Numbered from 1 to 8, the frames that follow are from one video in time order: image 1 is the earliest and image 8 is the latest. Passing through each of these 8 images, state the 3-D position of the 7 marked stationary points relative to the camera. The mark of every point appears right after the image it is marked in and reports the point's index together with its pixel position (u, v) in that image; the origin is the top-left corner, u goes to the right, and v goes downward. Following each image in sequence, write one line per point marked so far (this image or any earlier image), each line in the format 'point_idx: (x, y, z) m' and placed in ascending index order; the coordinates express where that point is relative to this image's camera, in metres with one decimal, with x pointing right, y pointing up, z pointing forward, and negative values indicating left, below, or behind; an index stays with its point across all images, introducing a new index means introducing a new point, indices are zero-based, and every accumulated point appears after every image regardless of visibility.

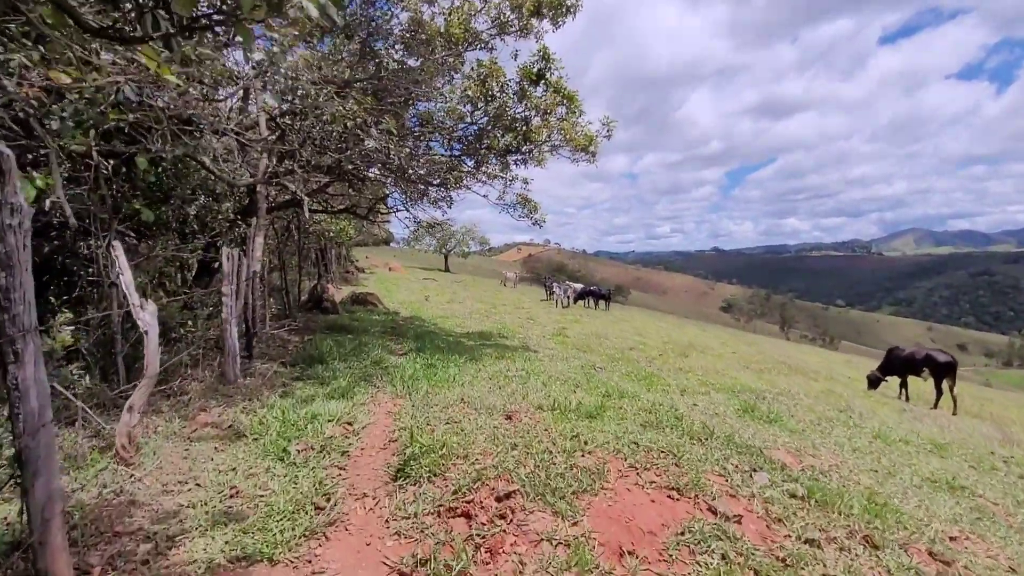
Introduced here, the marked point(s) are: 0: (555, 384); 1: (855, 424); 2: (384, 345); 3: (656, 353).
0: (+0.7, -1.5, +8.2) m
1: (+6.3, -2.5, +9.4) m
2: (-2.8, -1.3, +11.5) m
3: (+4.8, -2.2, +17.4) m
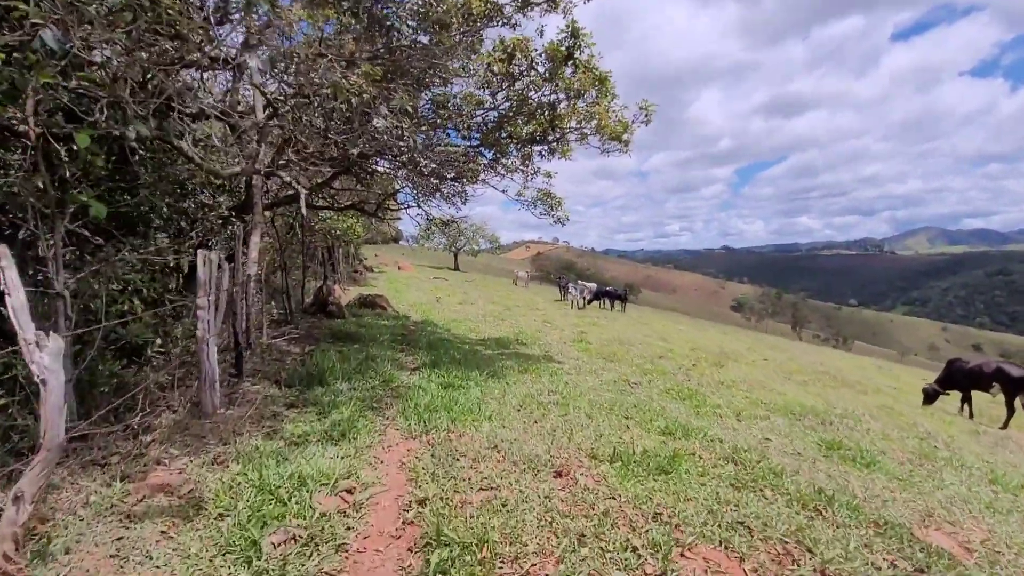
0: (+1.2, -1.7, +6.7) m
1: (+6.8, -2.6, +8.0) m
2: (-2.3, -1.4, +10.1) m
3: (+5.4, -2.3, +15.9) m
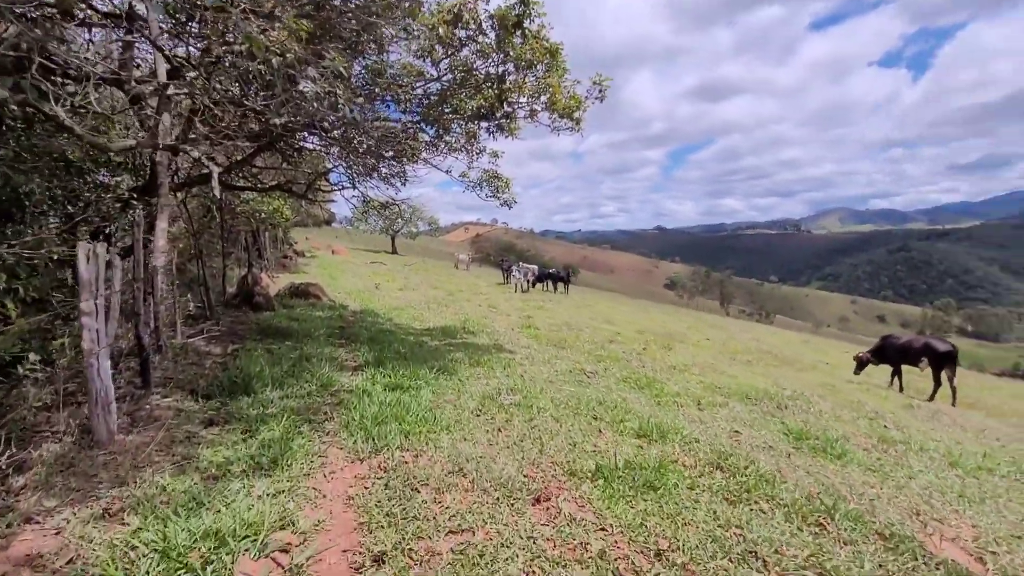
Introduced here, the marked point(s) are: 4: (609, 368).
0: (+0.7, -1.5, +6.2) m
1: (+6.1, -2.4, +8.1) m
2: (-3.2, -1.2, +9.1) m
3: (+3.9, -1.8, +15.8) m
4: (+2.2, -1.8, +11.6) m
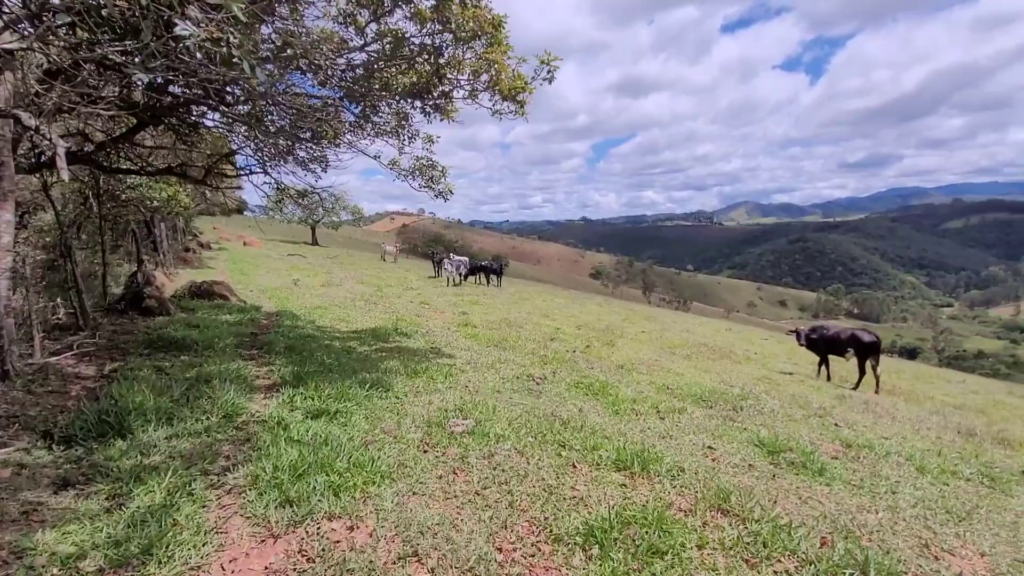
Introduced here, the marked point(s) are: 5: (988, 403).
0: (+0.2, -1.6, +5.3) m
1: (+5.4, -2.3, +7.9) m
2: (-4.0, -1.3, +7.6) m
3: (+2.0, -1.7, +15.3) m
4: (+0.9, -1.8, +10.8) m
5: (+16.1, -3.9, +17.6) m
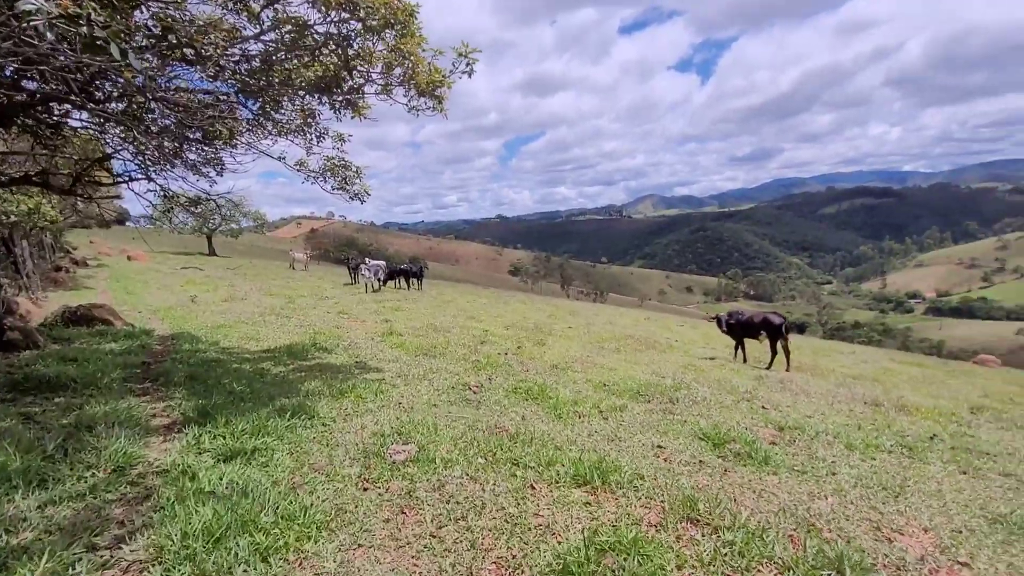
0: (-0.3, -1.7, +4.9) m
1: (+4.5, -2.1, +8.3) m
2: (-4.8, -1.6, +6.6) m
3: (0.0, -1.7, +15.0) m
4: (-0.4, -1.8, +10.5) m
5: (+13.7, -3.1, +19.5) m
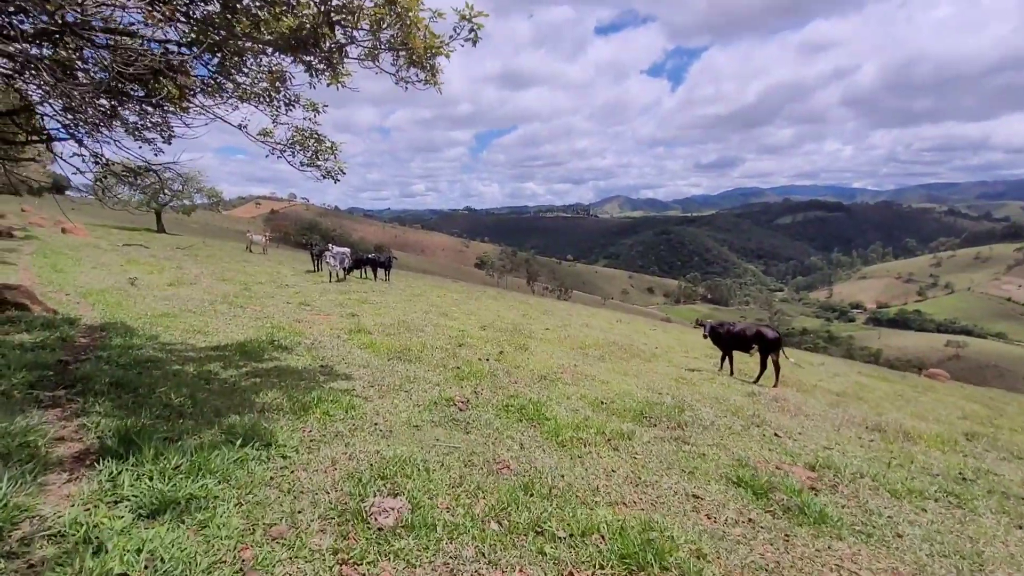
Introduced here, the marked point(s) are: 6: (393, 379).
0: (-0.1, -1.8, +3.7) m
1: (+4.4, -2.4, +7.4) m
2: (-4.7, -1.5, +5.1) m
3: (-0.5, -1.7, +13.9) m
4: (-0.6, -1.9, +9.3) m
5: (+12.7, -3.7, +19.3) m
6: (-2.2, -1.7, +9.7) m
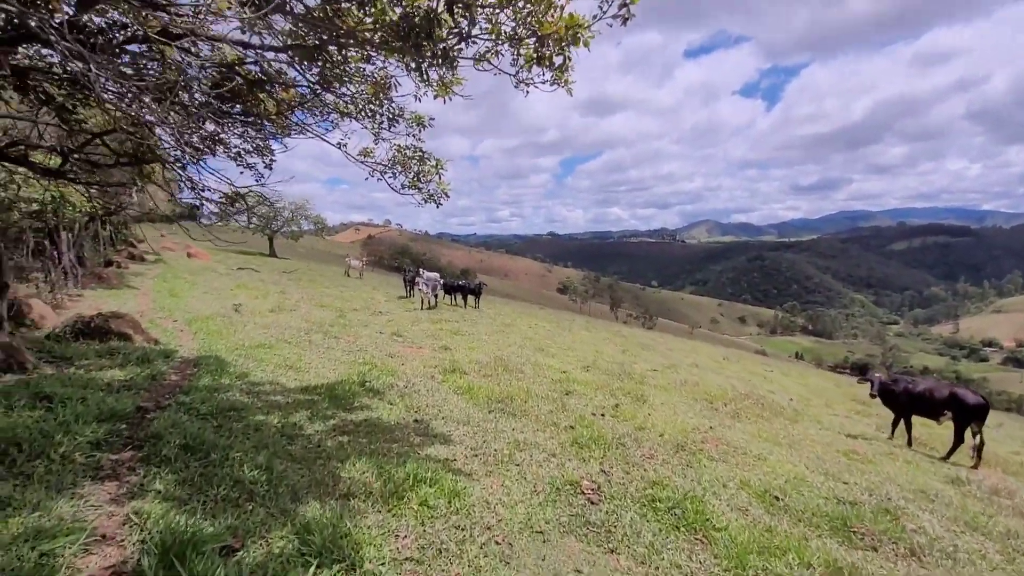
0: (+1.0, -2.3, +1.7) m
1: (+5.9, -3.1, +4.6) m
2: (-3.4, -1.9, +3.8) m
3: (+2.2, -2.6, +11.8) m
4: (+1.4, -2.6, +7.3) m
5: (+16.1, -5.1, +14.9) m
6: (-0.2, -2.4, +8.0) m
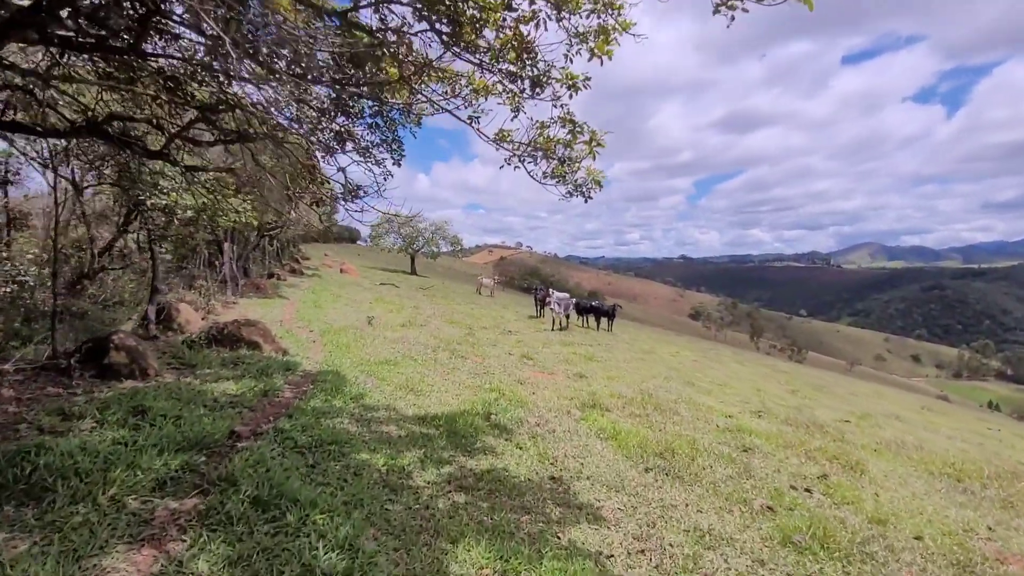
0: (+1.3, -2.2, -0.9) m
1: (+6.8, -3.3, +0.7) m
2: (-2.4, -1.9, +2.2) m
3: (+4.9, -3.0, +8.6) m
4: (+3.0, -2.8, +4.4) m
5: (+19.1, -6.0, +8.2) m
6: (+1.7, -2.6, +5.5) m
